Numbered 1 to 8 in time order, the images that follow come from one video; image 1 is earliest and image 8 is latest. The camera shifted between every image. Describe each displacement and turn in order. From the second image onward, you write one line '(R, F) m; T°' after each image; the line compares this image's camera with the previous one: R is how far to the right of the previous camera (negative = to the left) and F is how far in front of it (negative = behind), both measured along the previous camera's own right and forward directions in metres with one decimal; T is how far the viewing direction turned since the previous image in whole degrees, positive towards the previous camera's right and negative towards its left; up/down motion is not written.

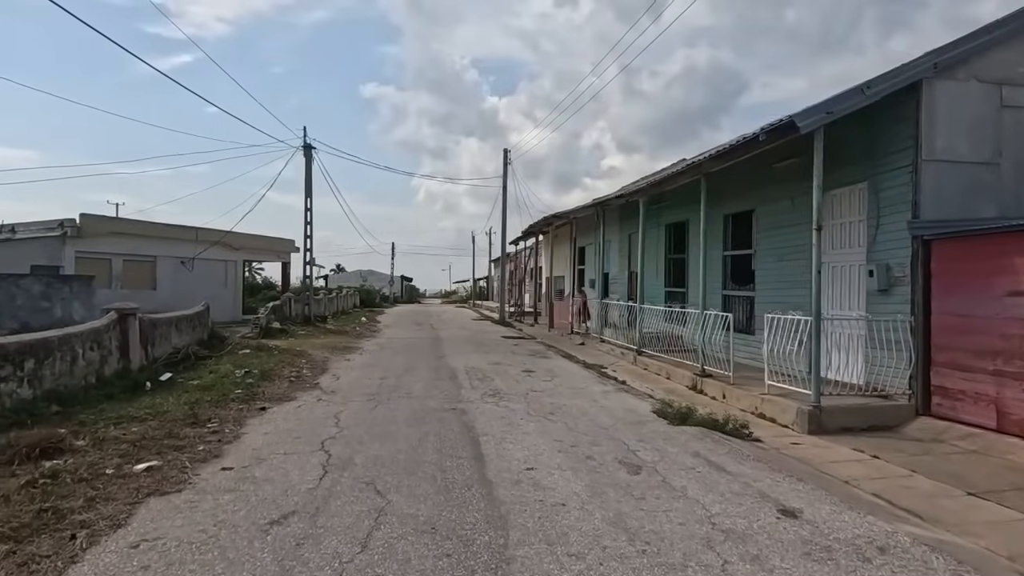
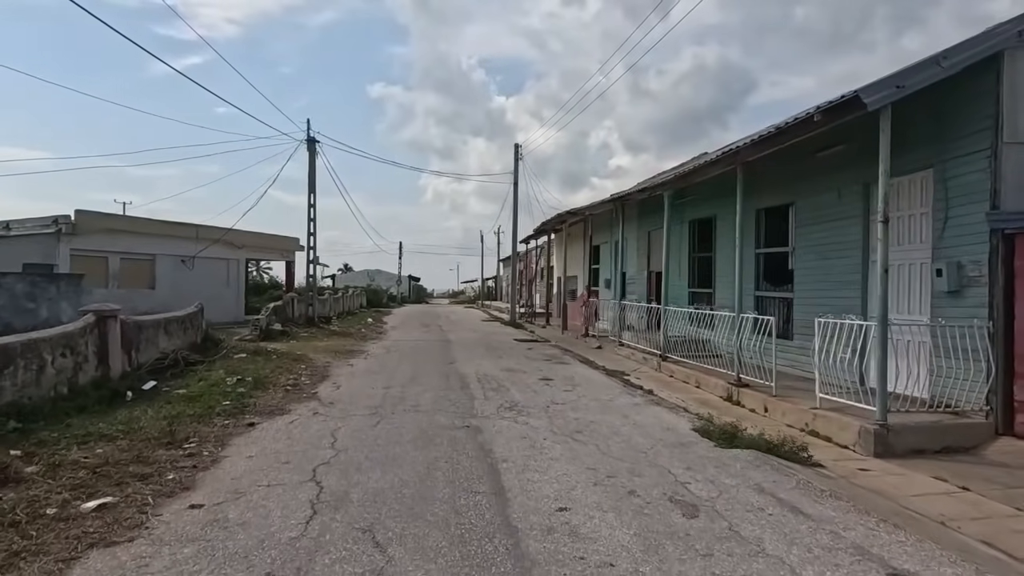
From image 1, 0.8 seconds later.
(-0.2, +1.0) m; -1°
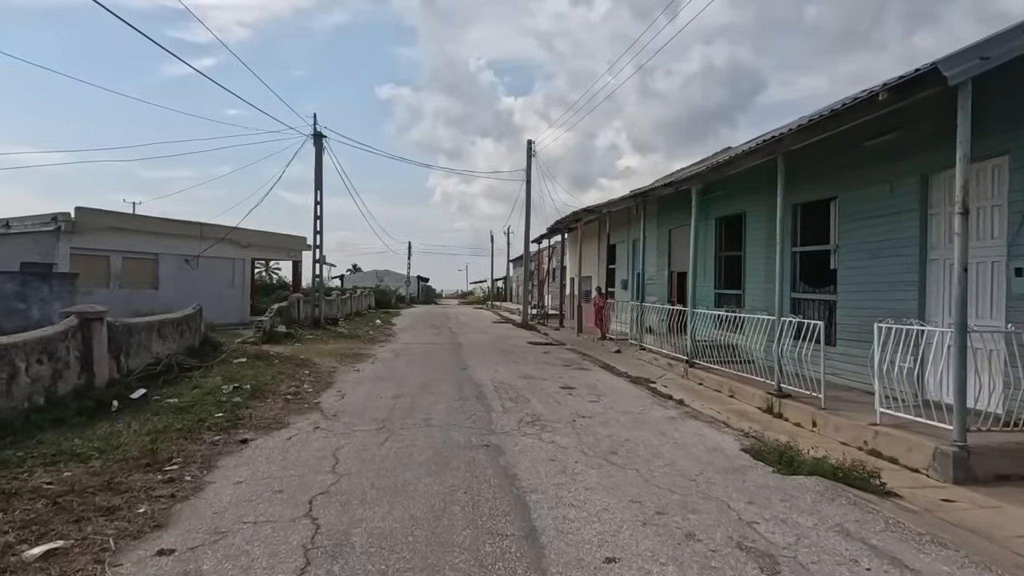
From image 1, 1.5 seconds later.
(-0.2, +0.8) m; -1°
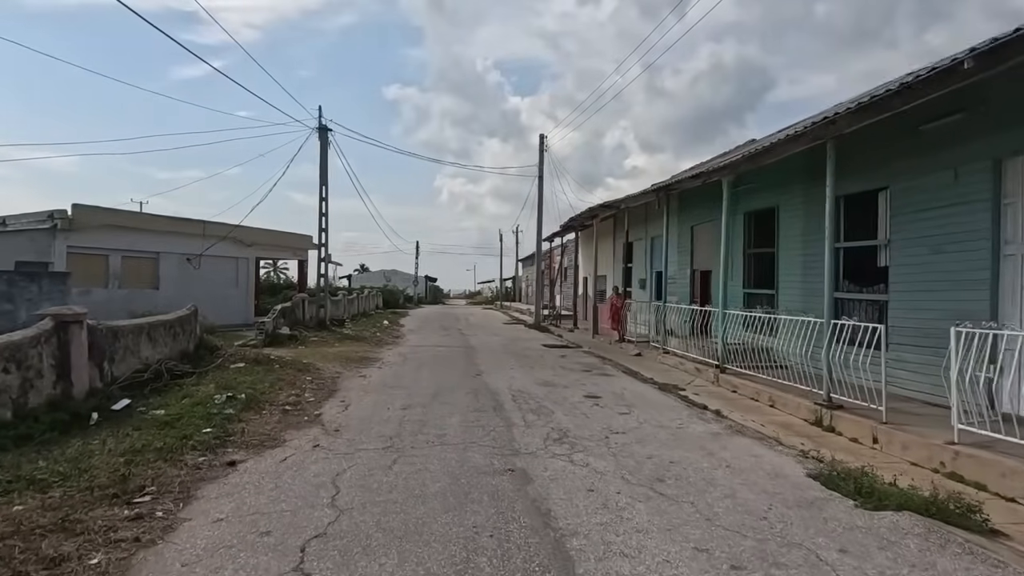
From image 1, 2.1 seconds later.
(-0.2, +0.9) m; -1°
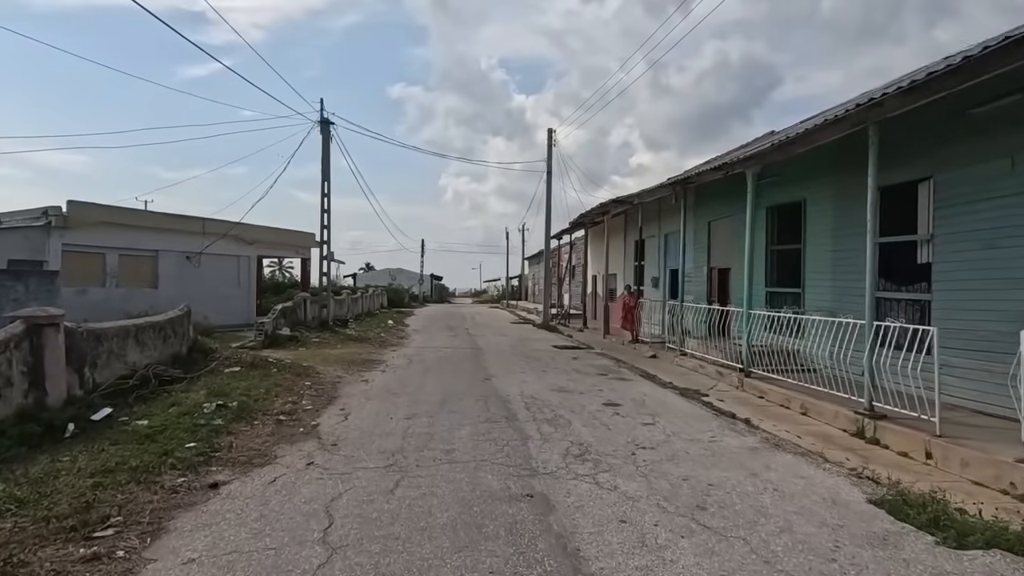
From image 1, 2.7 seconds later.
(-0.1, +0.7) m; -1°
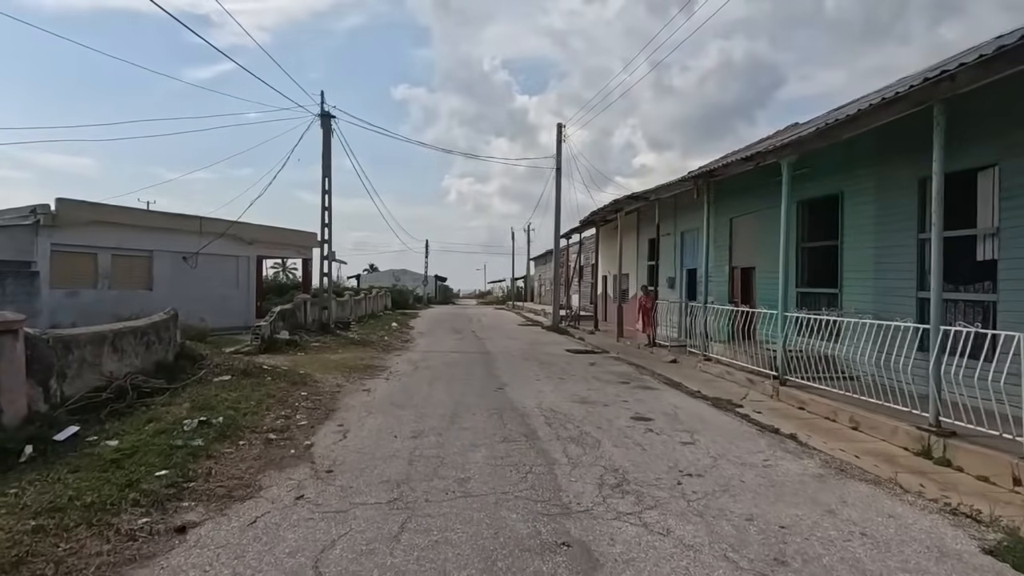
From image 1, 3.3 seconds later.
(-0.2, +0.9) m; 0°
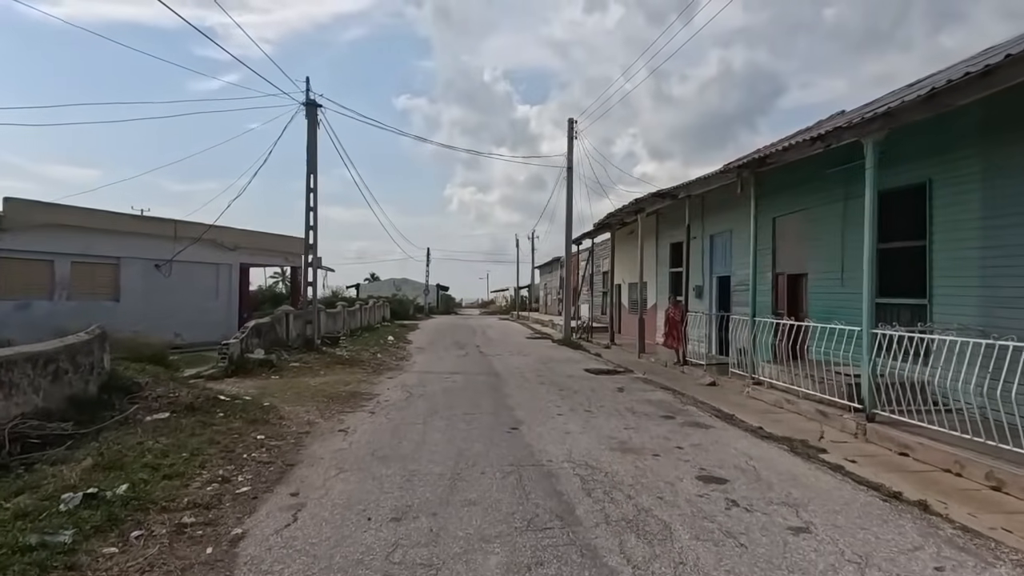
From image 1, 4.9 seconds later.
(-0.2, +2.0) m; 0°
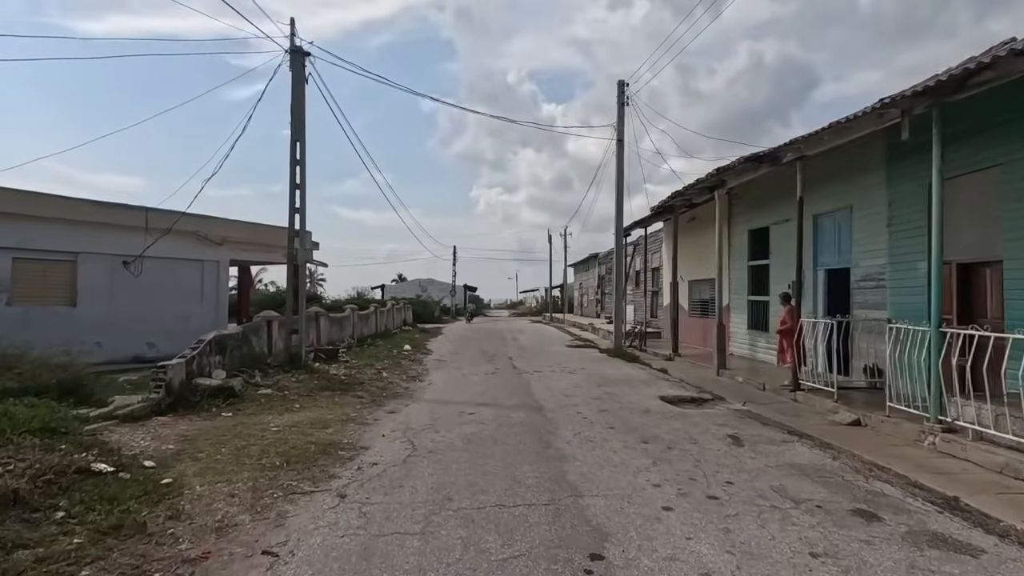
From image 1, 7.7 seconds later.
(-0.3, +3.6) m; -3°
